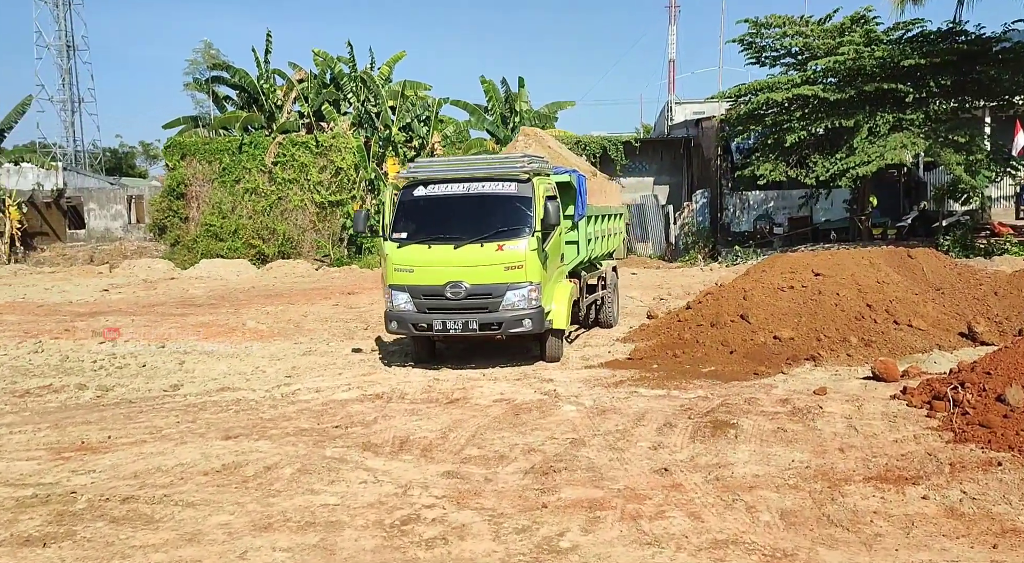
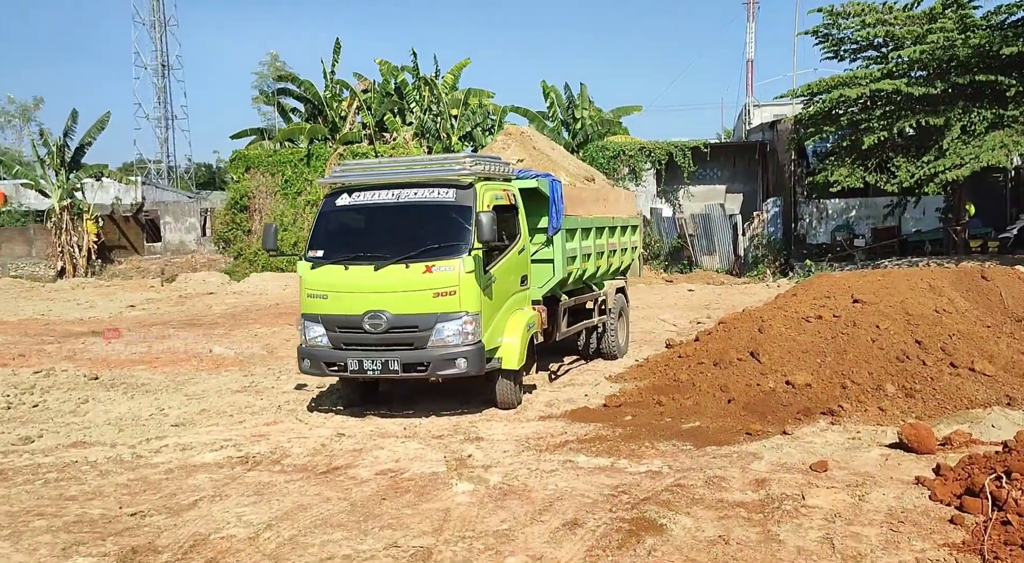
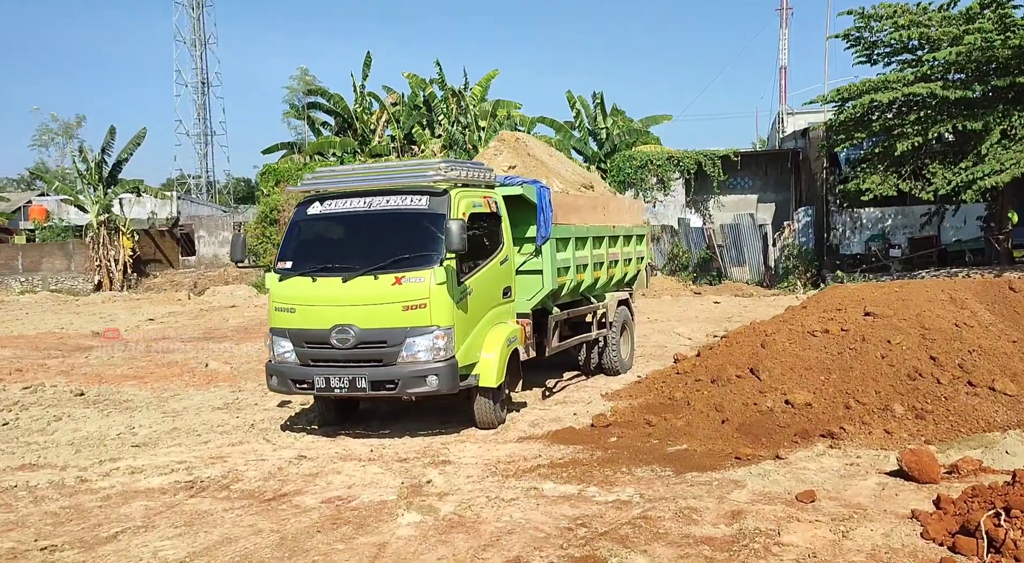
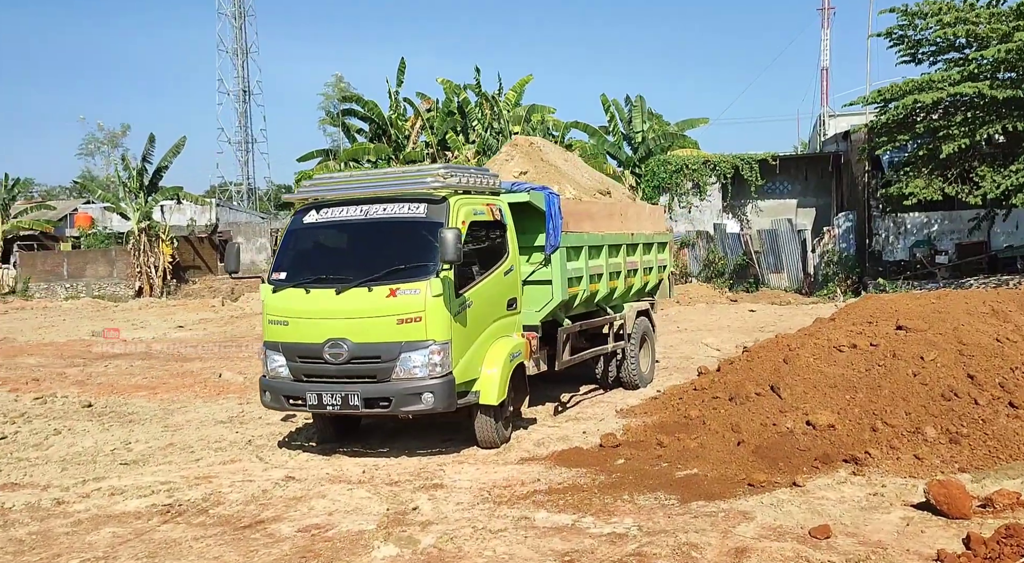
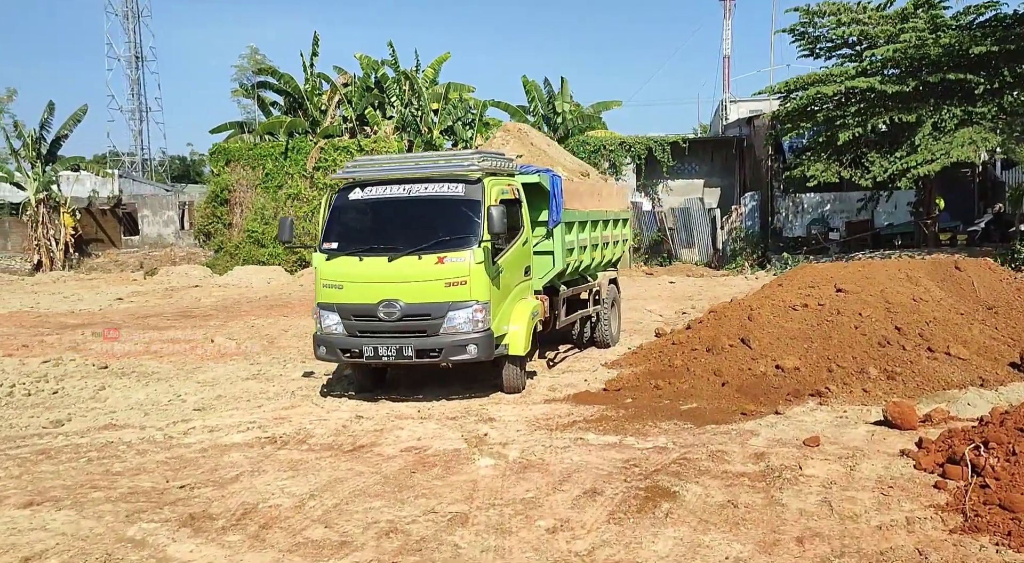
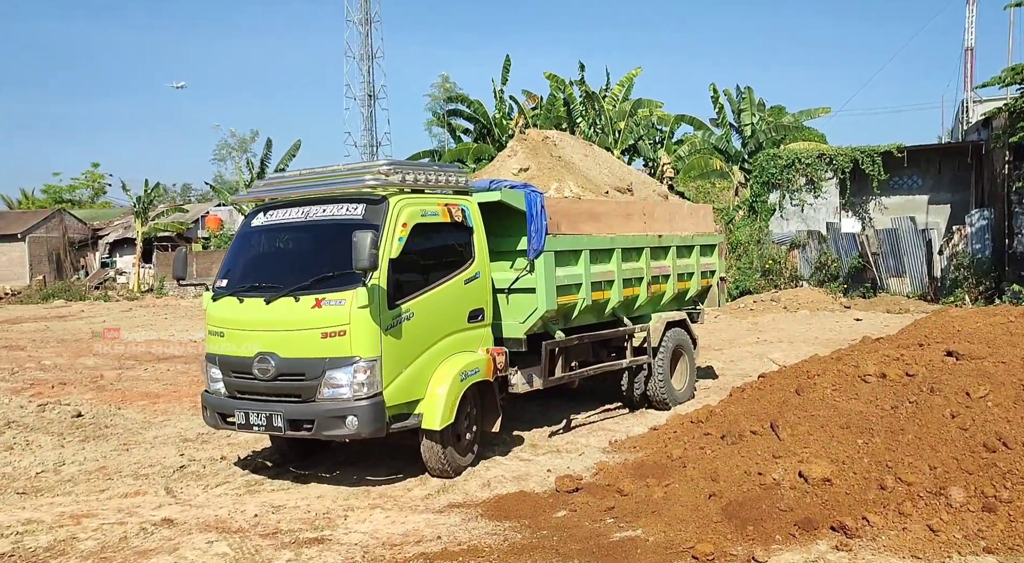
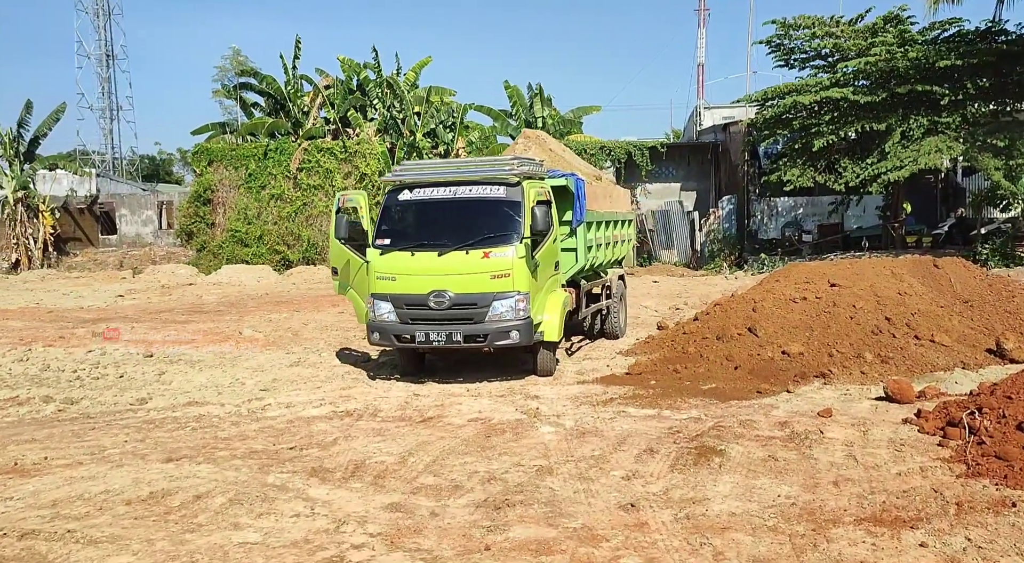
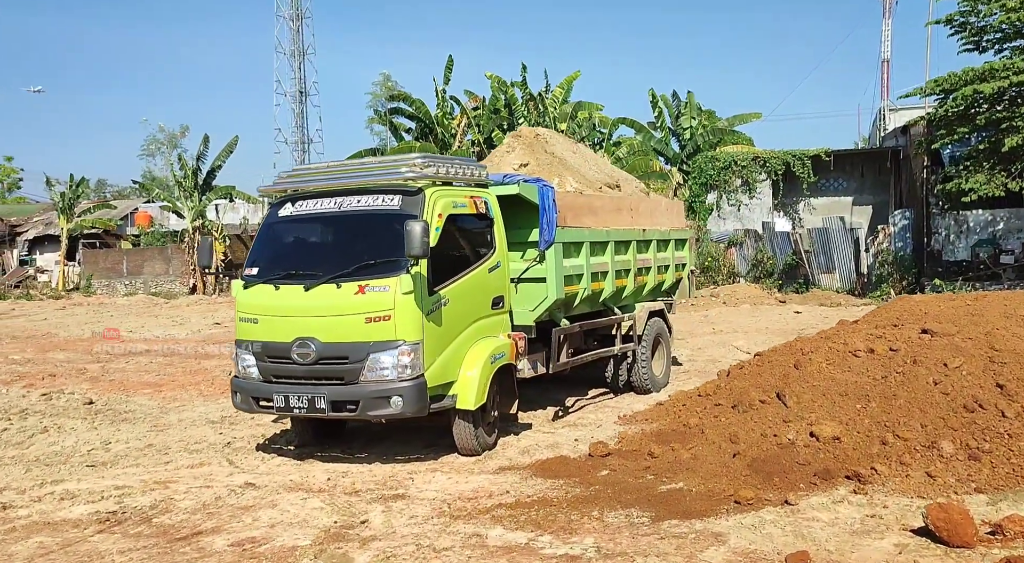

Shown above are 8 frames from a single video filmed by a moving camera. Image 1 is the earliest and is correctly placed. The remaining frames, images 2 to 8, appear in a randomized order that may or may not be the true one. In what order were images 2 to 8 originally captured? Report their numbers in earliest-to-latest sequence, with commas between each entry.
7, 5, 2, 3, 4, 8, 6
